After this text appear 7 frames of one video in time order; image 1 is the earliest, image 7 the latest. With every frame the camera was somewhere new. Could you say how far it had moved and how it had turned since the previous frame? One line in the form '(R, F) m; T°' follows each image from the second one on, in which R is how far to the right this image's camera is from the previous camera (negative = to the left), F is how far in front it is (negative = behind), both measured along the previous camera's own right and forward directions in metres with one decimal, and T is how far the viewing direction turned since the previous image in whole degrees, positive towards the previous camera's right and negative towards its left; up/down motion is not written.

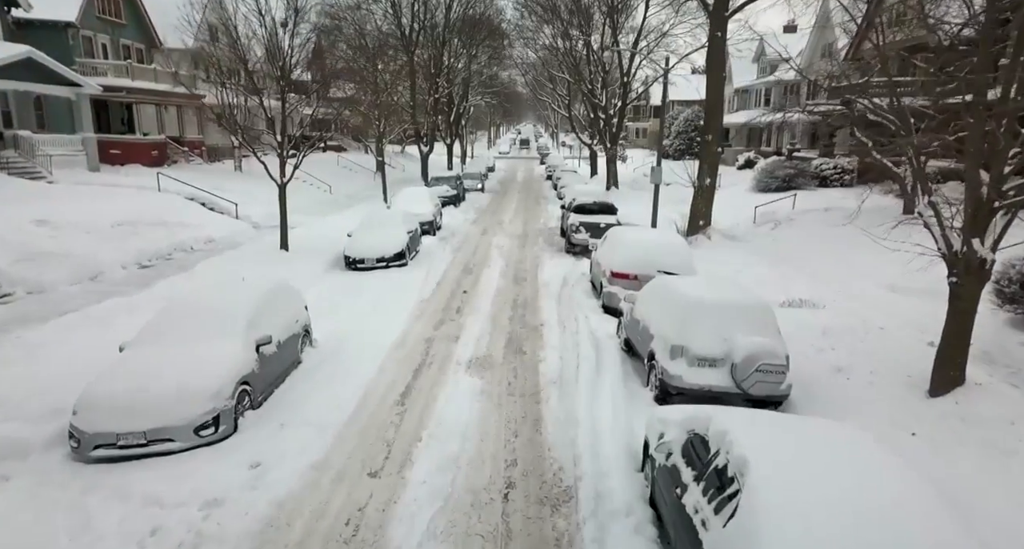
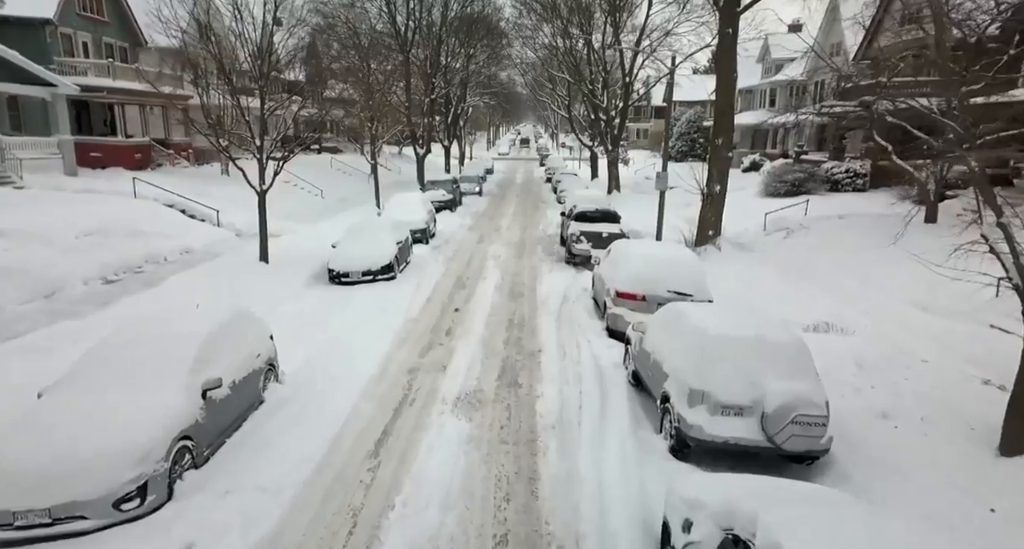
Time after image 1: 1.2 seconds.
(+0.1, +1.1) m; 0°
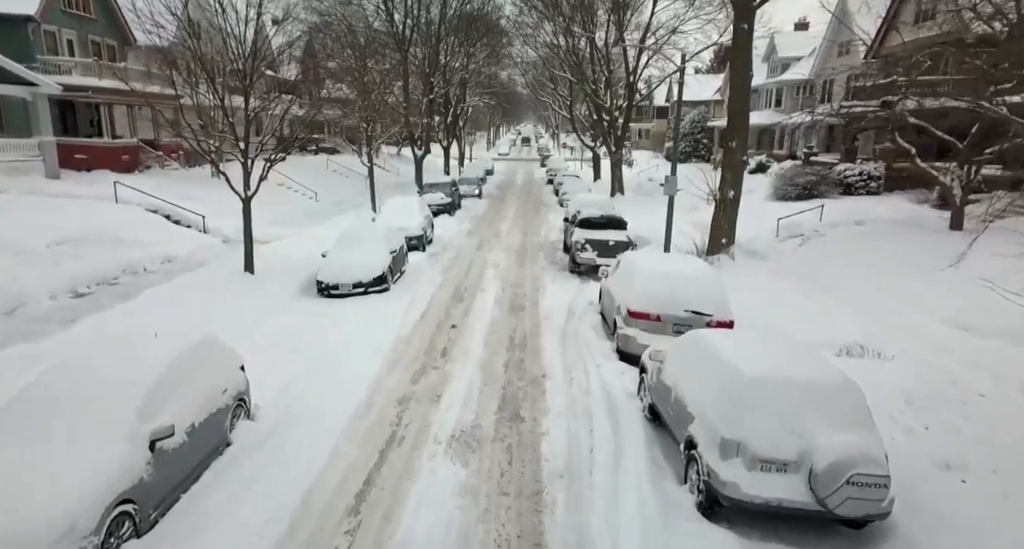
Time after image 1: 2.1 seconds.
(0.0, +0.9) m; 0°
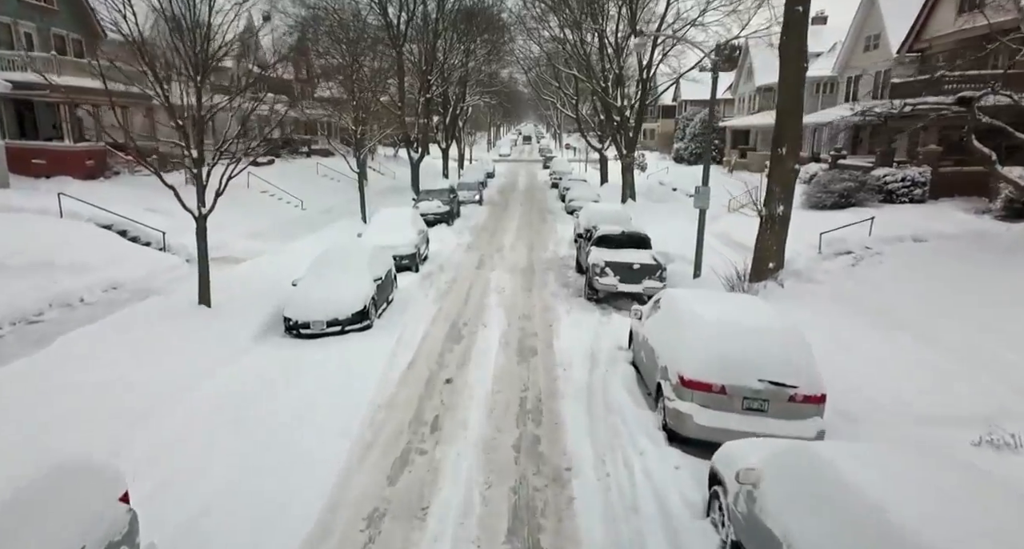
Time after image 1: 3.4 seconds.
(-0.1, +2.3) m; 0°
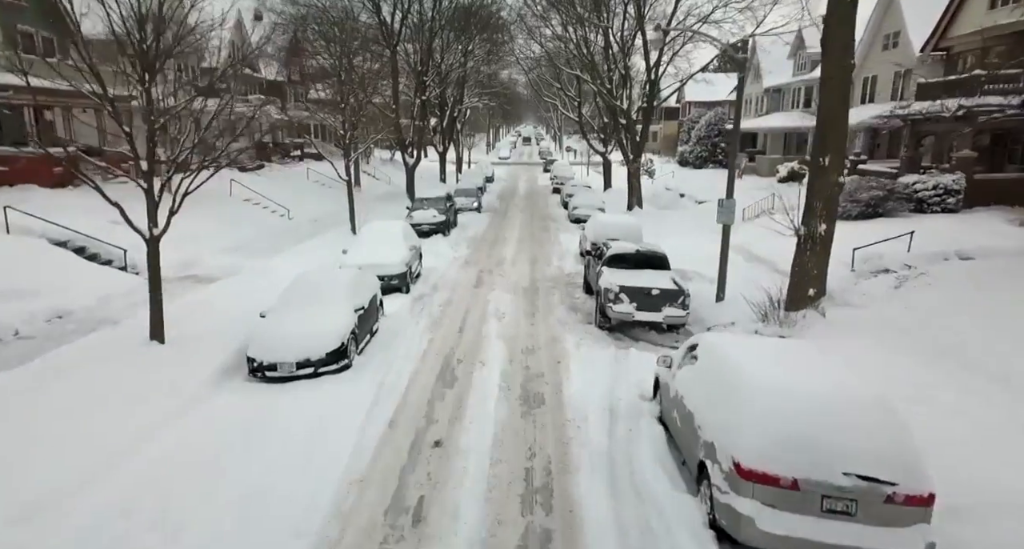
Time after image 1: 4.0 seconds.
(0.0, +1.6) m; 0°
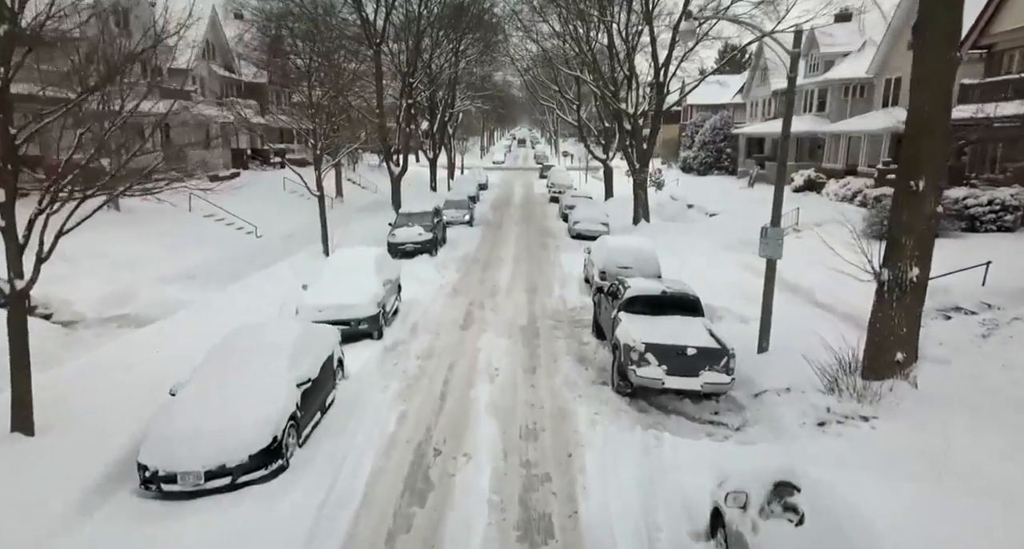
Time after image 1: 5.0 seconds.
(0.0, +2.6) m; 0°
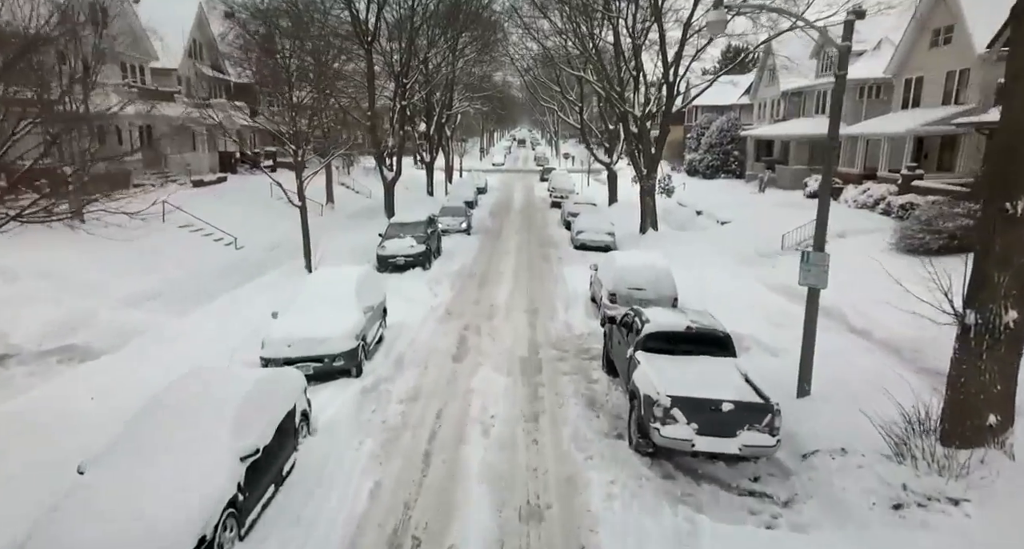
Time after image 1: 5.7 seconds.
(0.0, +1.6) m; 0°
